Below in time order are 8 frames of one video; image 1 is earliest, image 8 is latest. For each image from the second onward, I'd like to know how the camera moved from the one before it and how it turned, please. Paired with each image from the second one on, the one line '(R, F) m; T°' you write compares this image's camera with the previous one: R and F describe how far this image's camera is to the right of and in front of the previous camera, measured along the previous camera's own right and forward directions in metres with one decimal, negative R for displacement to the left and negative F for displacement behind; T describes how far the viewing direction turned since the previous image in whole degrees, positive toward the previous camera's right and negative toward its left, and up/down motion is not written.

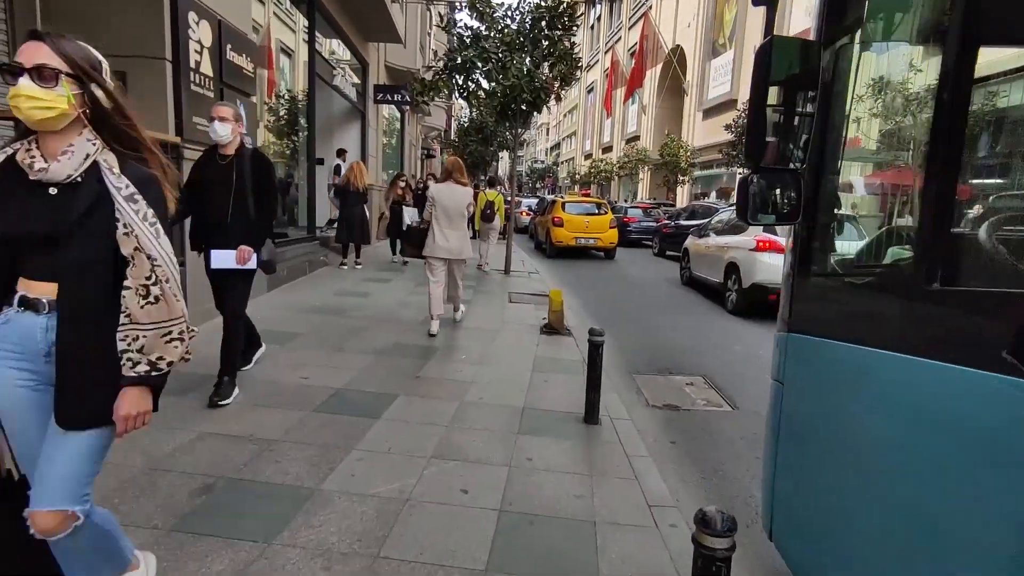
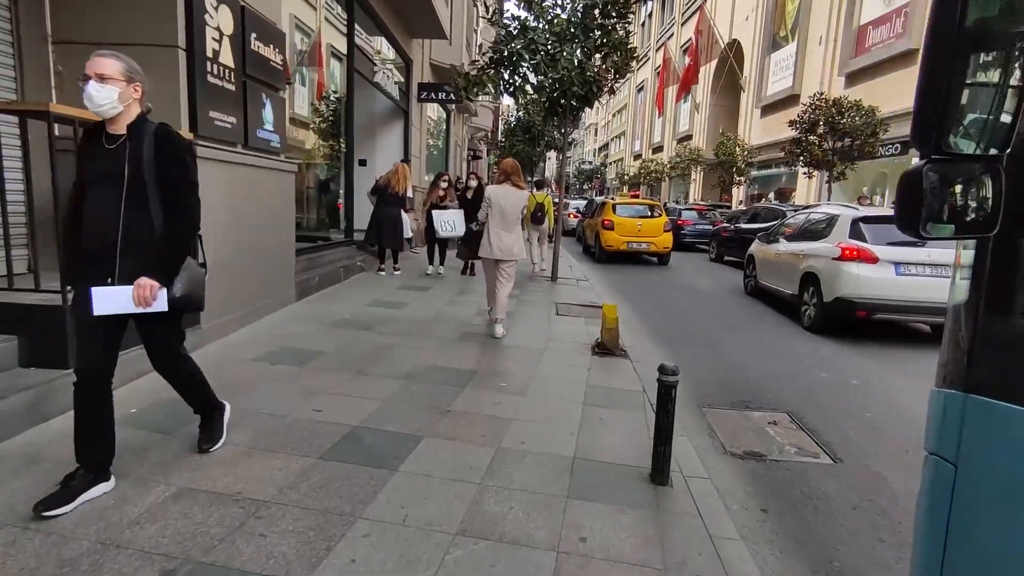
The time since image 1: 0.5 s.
(0.0, +0.8) m; -5°
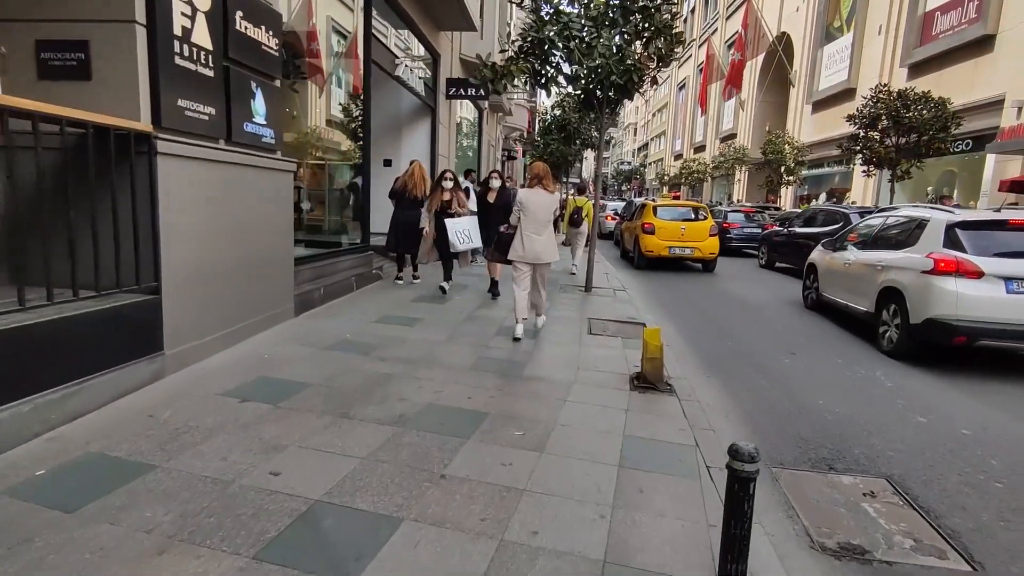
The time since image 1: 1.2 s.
(+0.1, +0.9) m; -4°
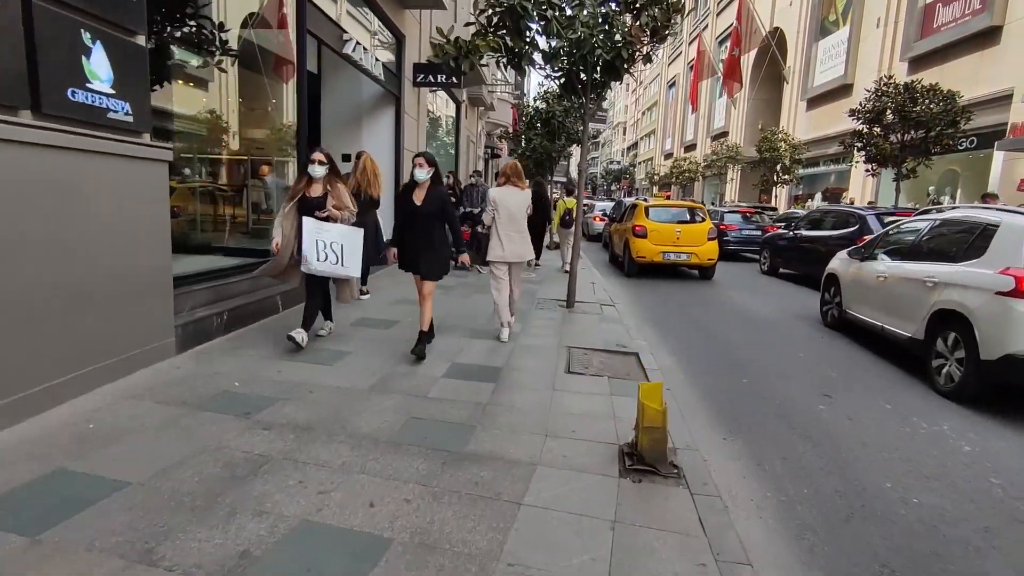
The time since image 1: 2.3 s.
(+0.3, +1.5) m; +1°
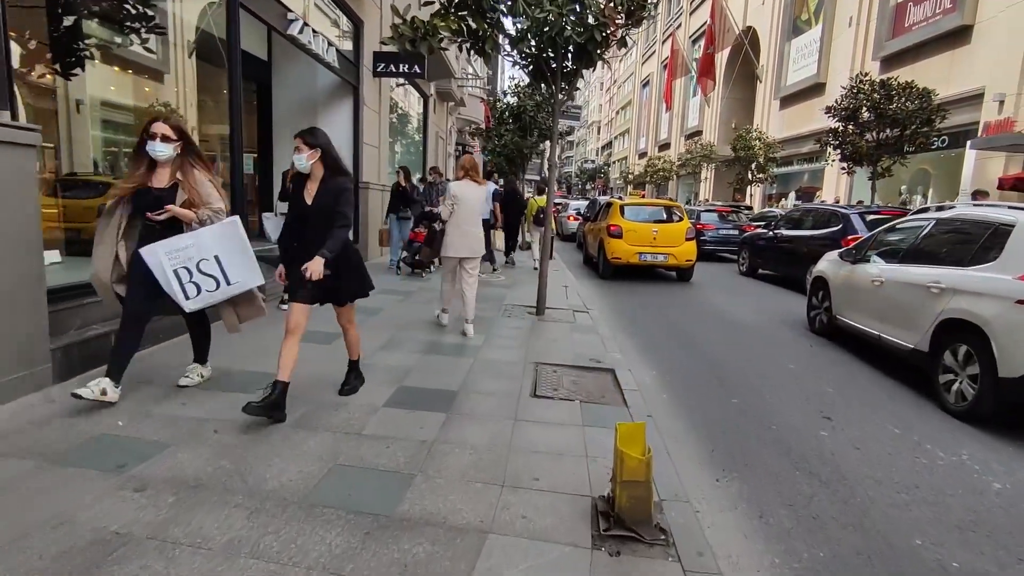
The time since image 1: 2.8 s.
(+0.2, +0.7) m; +2°
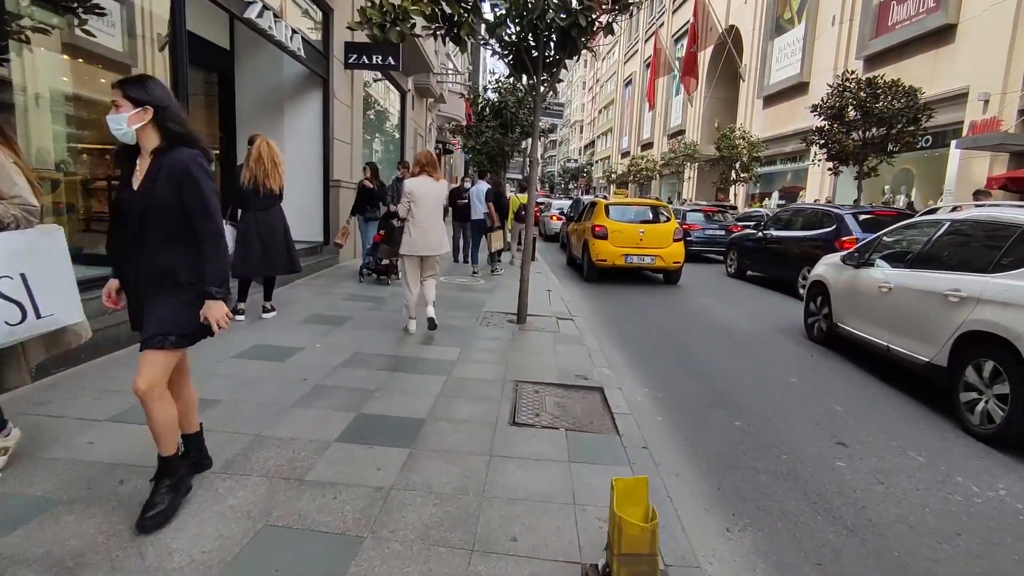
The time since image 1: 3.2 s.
(+0.1, +0.6) m; +2°
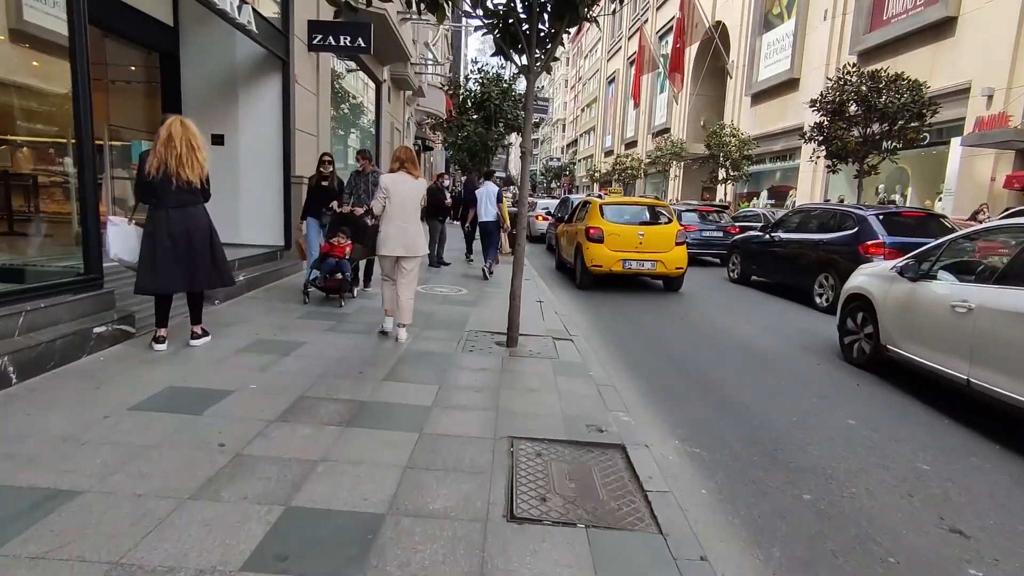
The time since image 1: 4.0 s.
(-0.1, +1.2) m; +2°
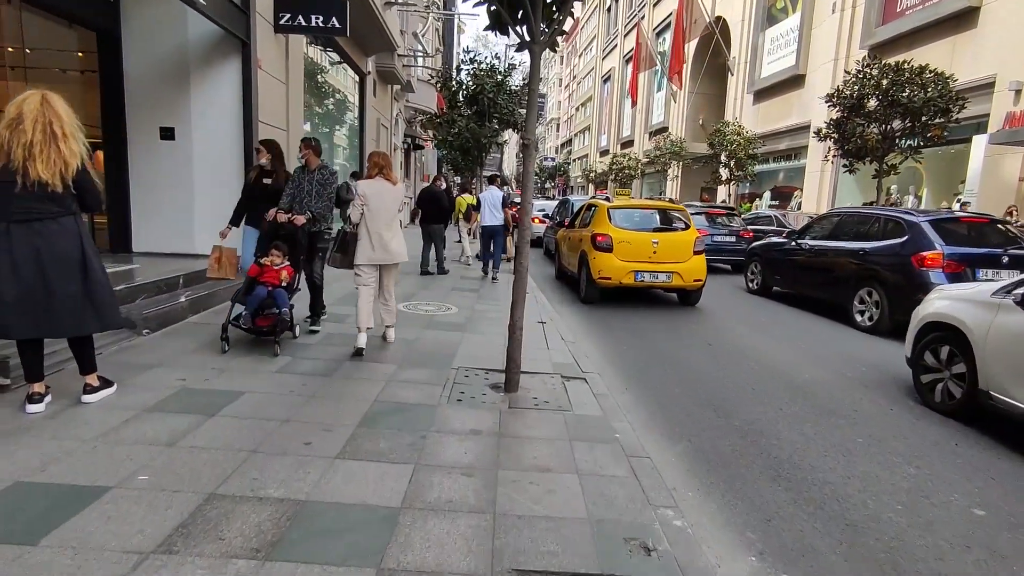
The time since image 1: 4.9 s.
(-0.1, +1.3) m; +1°
